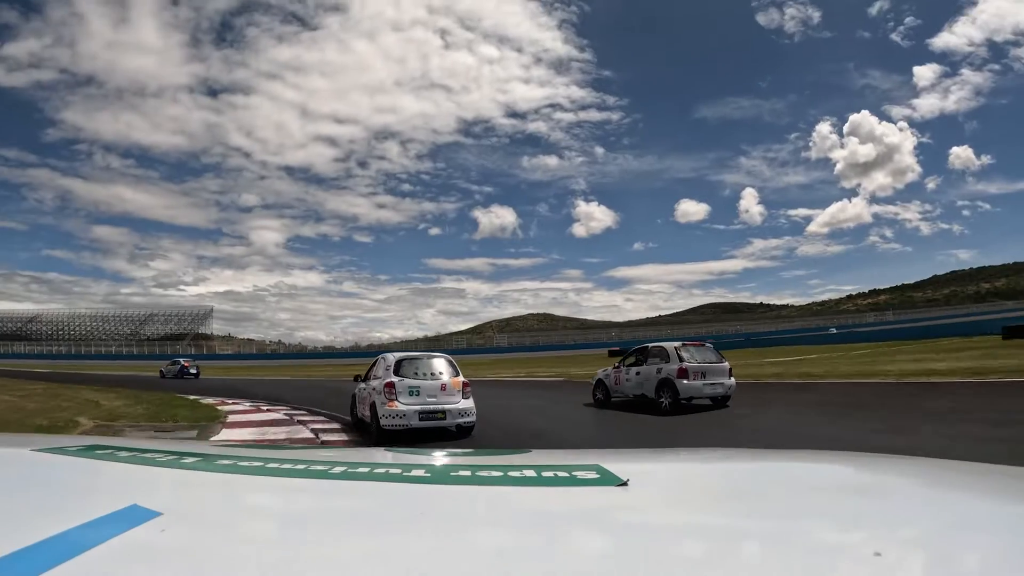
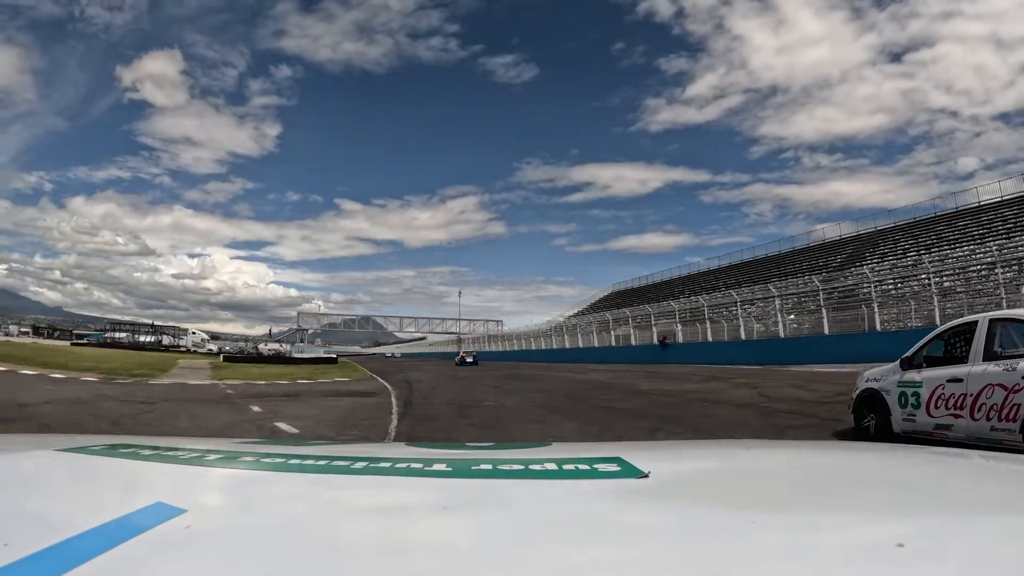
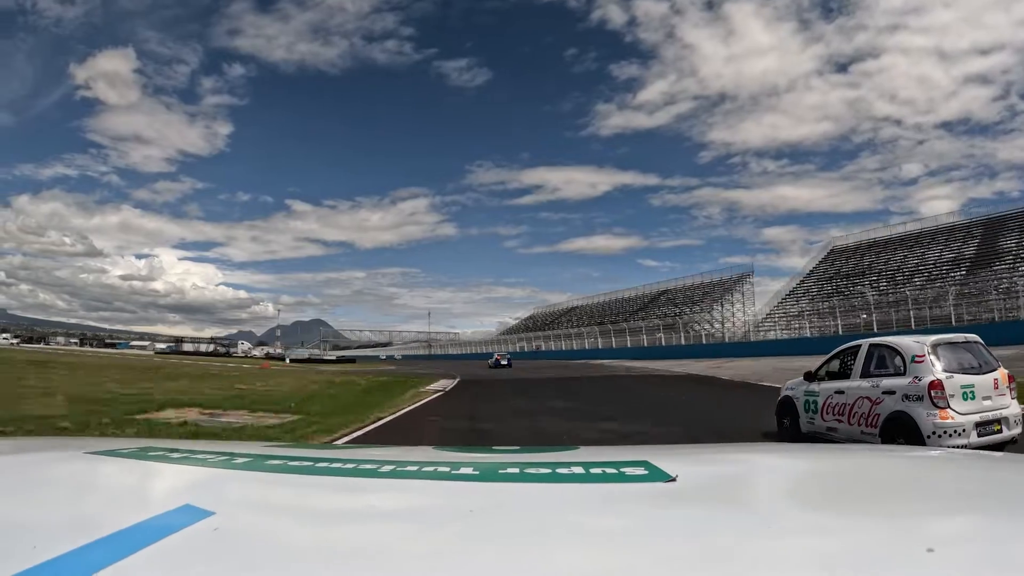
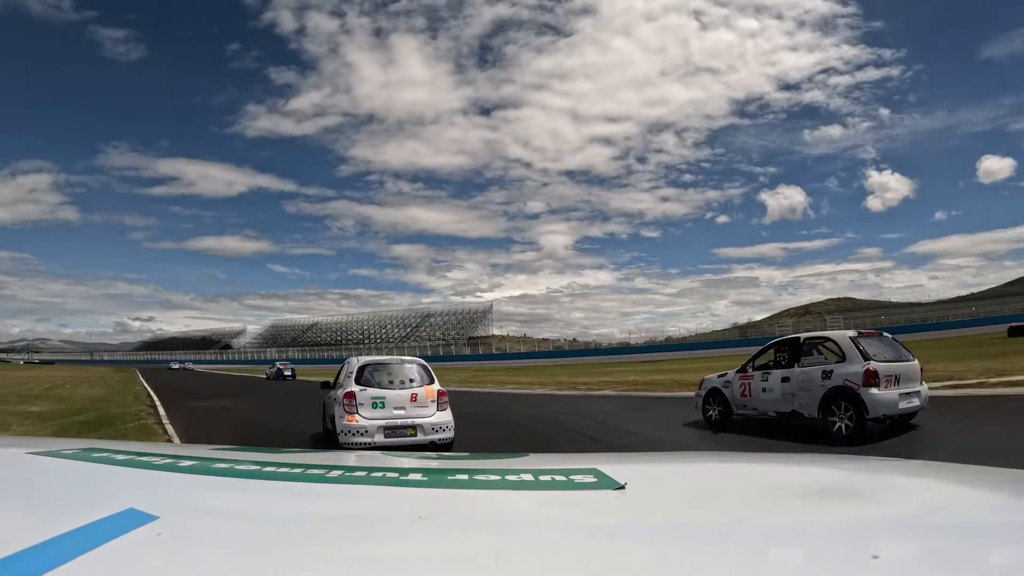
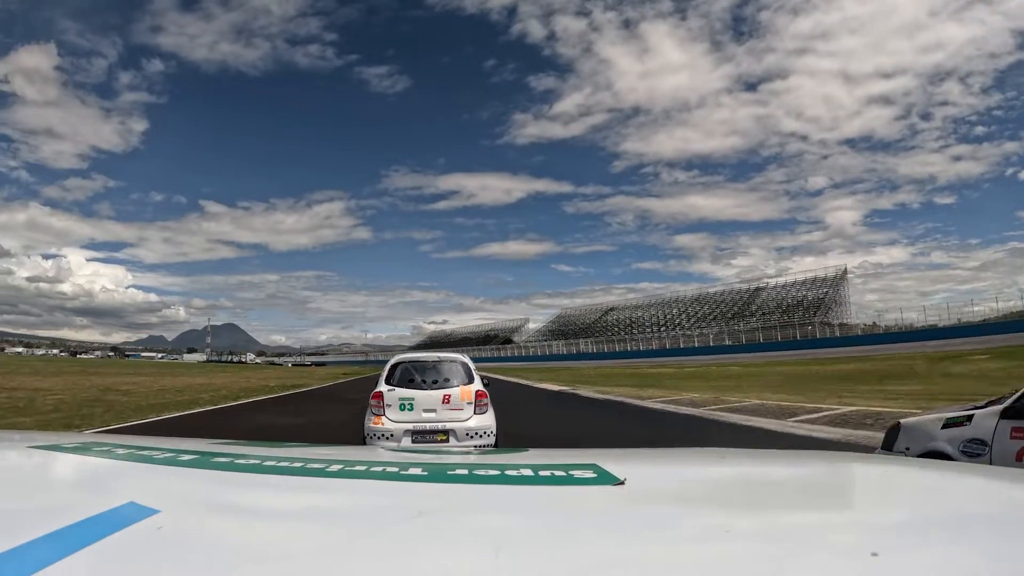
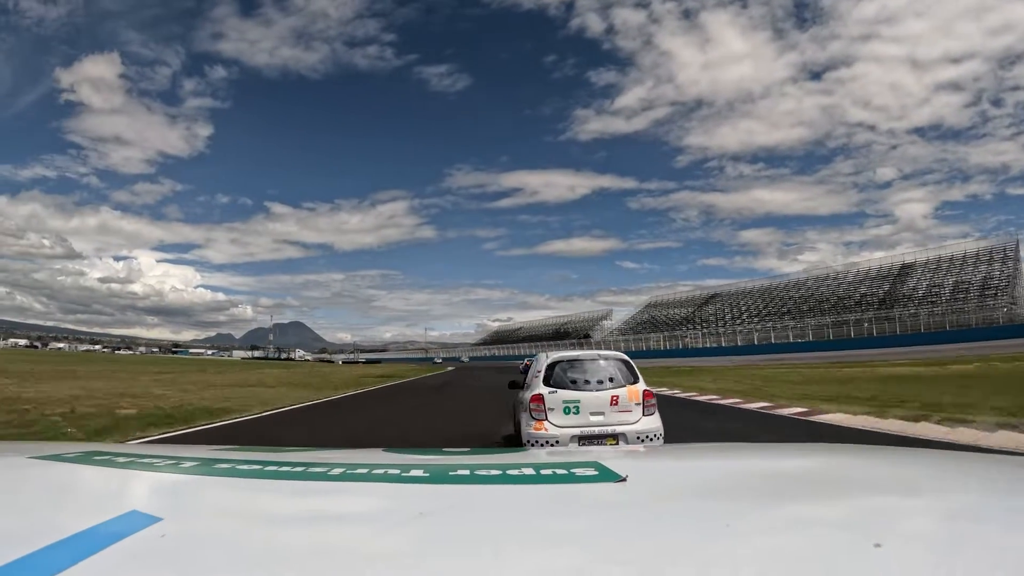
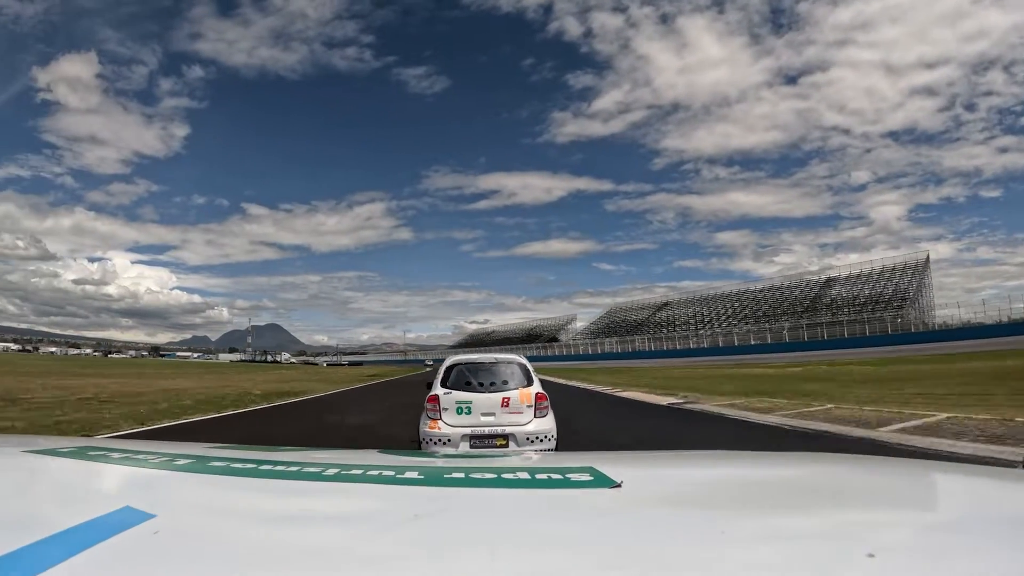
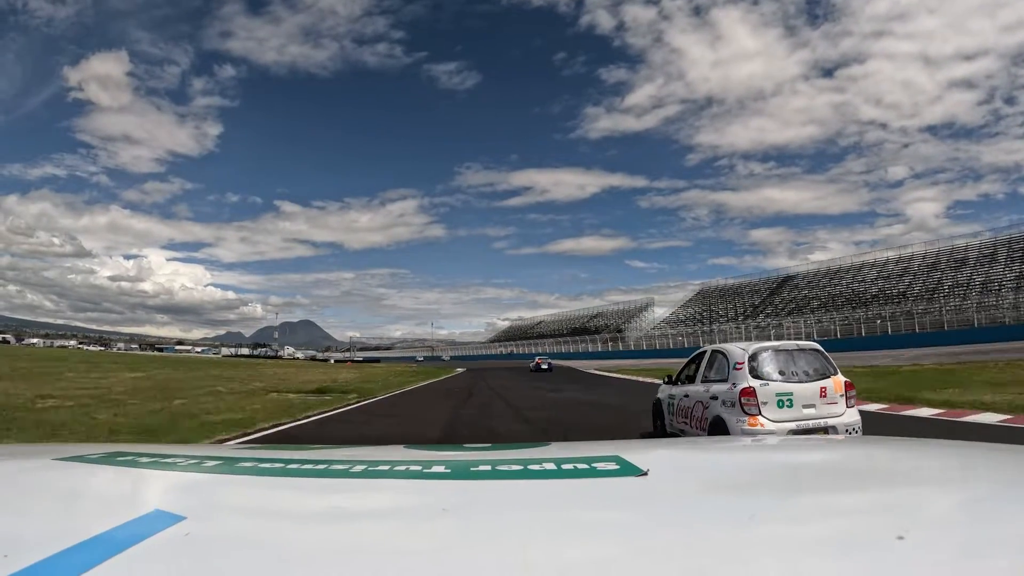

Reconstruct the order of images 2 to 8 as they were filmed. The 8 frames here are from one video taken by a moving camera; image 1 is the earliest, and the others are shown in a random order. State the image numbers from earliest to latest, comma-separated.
4, 5, 7, 6, 8, 3, 2
